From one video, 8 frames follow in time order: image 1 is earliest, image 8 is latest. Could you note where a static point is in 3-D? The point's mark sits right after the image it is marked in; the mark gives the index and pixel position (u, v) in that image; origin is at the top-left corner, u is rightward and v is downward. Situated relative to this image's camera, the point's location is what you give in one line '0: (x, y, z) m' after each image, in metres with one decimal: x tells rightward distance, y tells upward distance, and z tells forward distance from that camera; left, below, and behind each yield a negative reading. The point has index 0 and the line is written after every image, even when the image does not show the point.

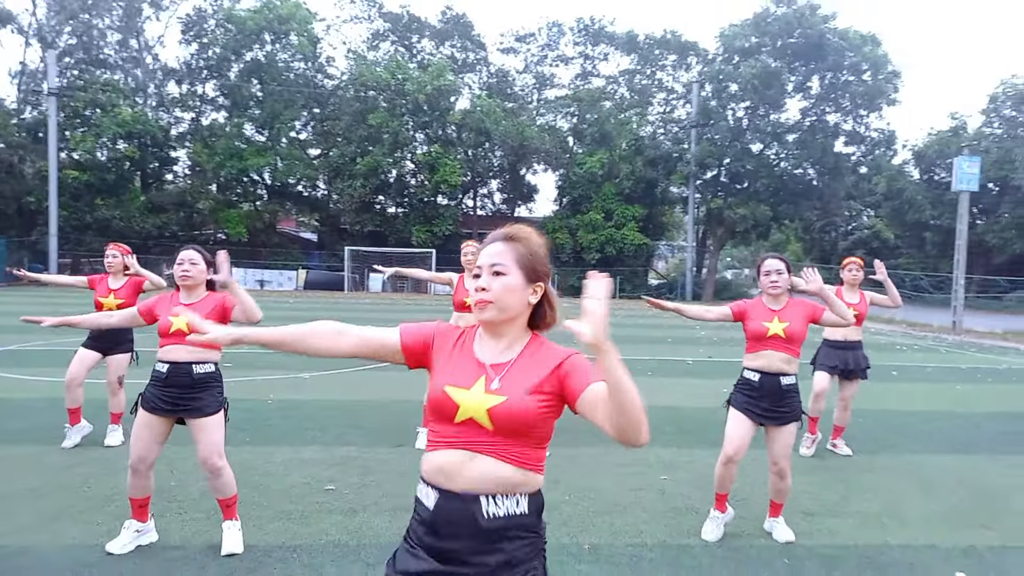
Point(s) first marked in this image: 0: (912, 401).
0: (+5.3, -1.5, +10.1) m
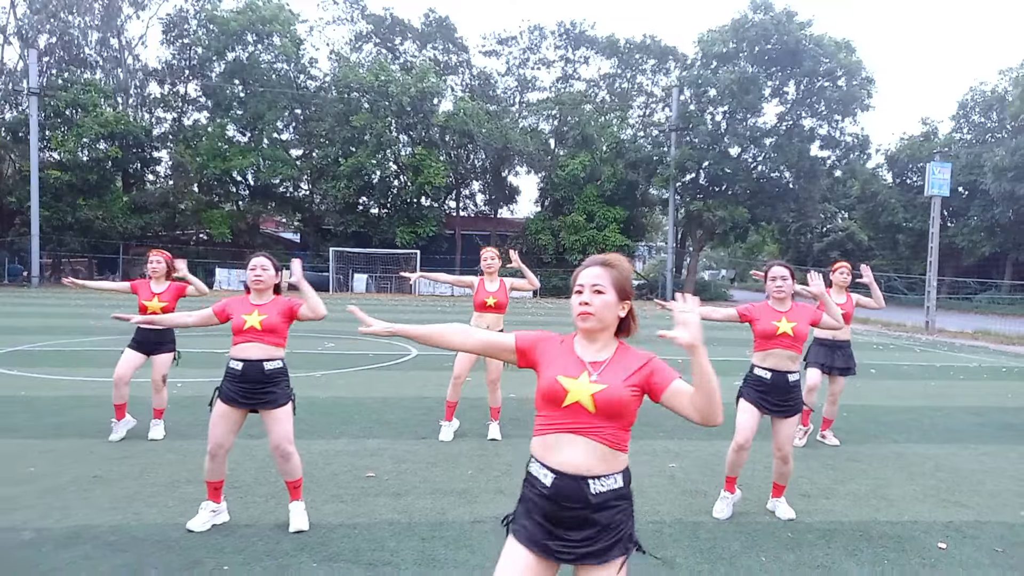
0: (+5.3, -1.5, +10.8) m
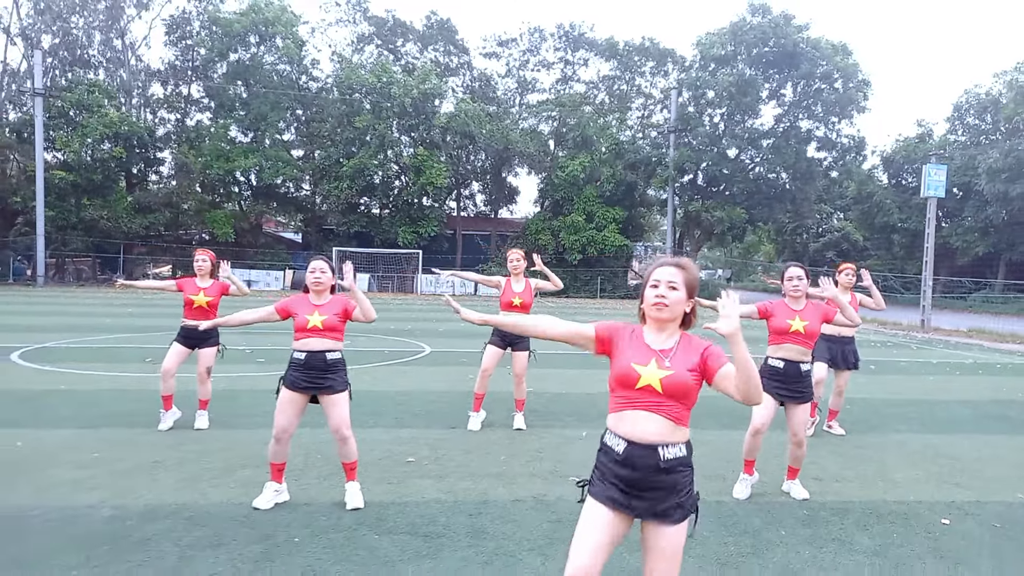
0: (+5.5, -1.5, +11.3) m
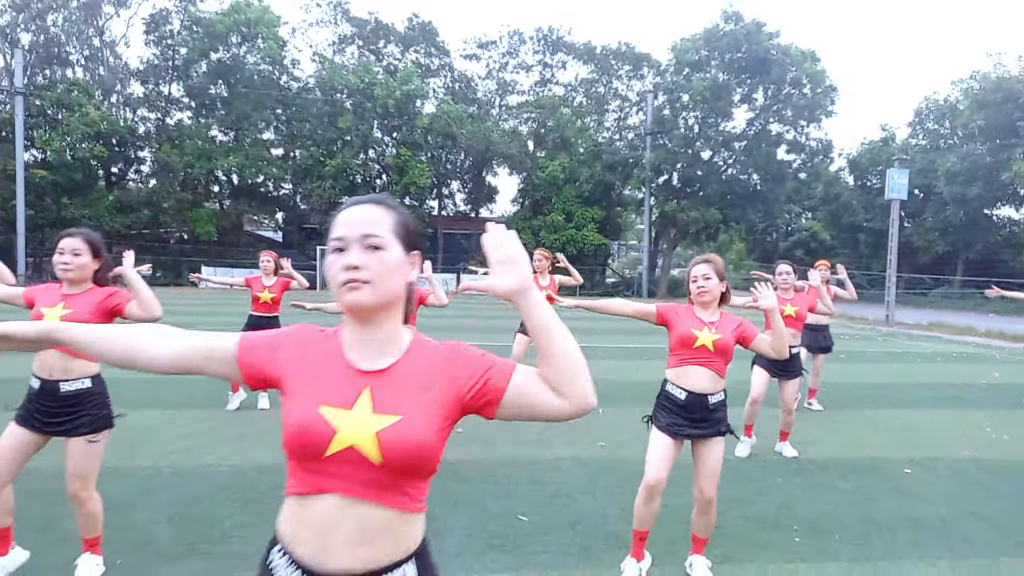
0: (+5.6, -1.4, +12.5) m
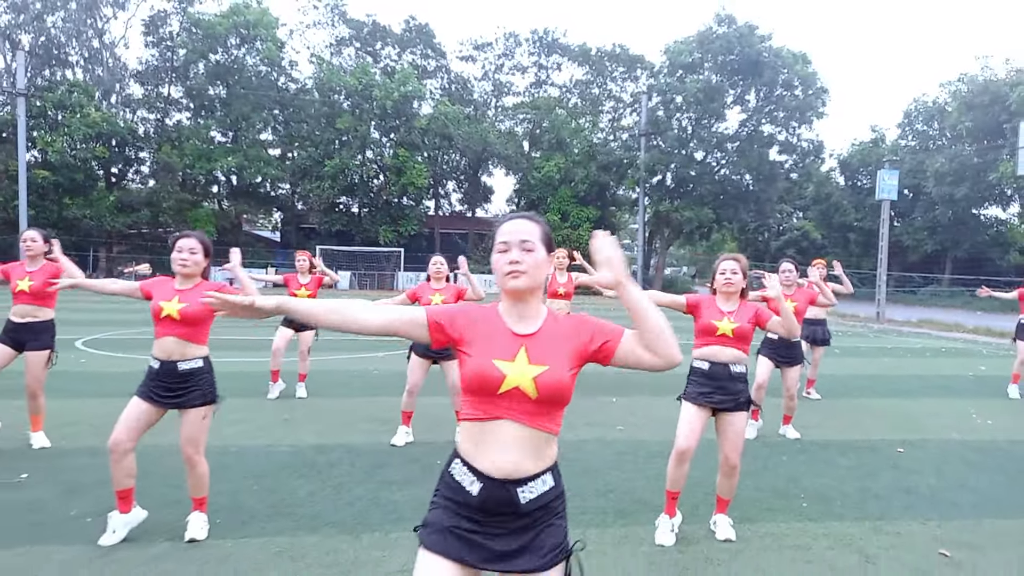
0: (+5.8, -1.4, +13.2) m
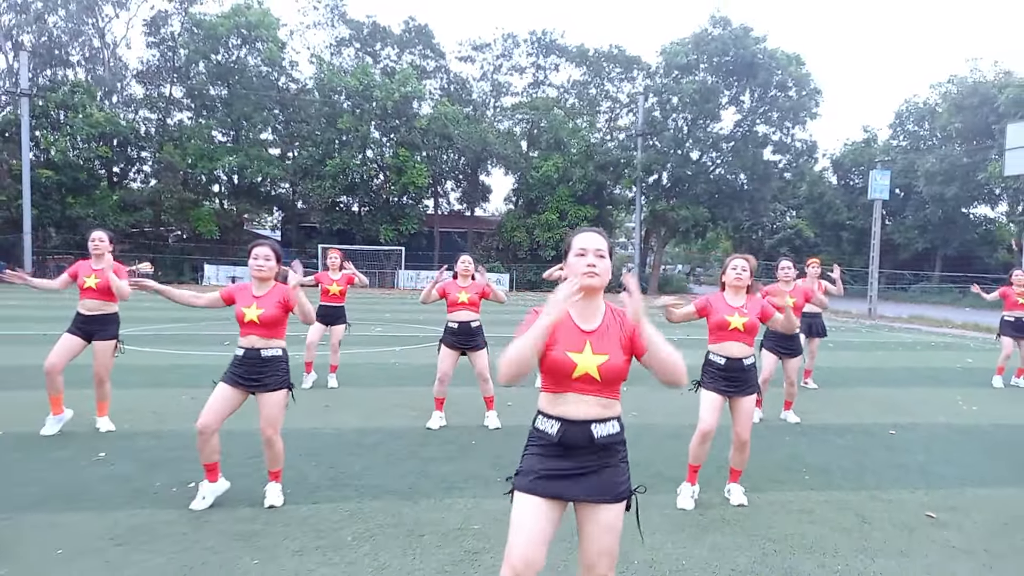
0: (+6.0, -1.3, +13.8) m
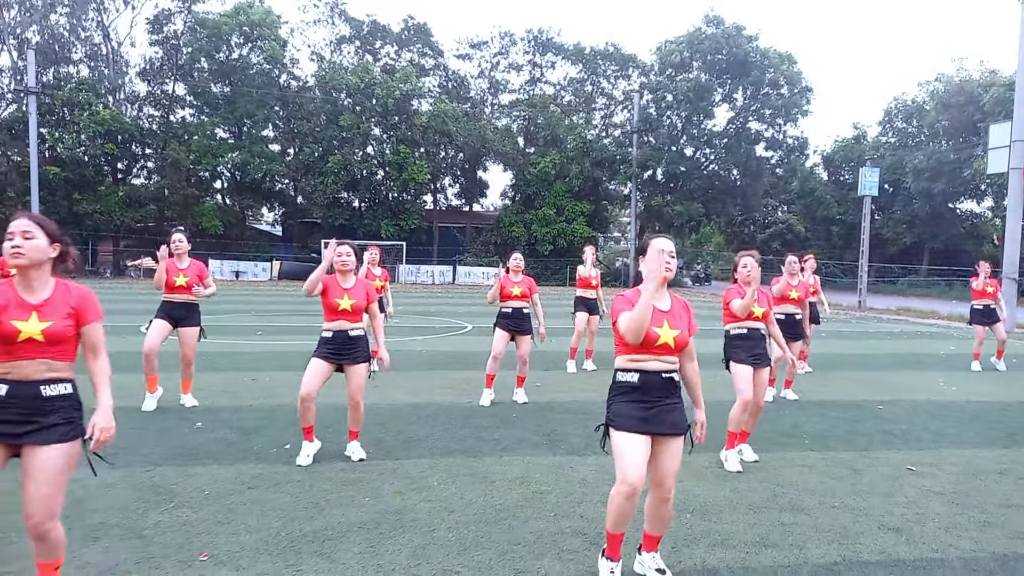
0: (+6.3, -1.1, +14.9) m
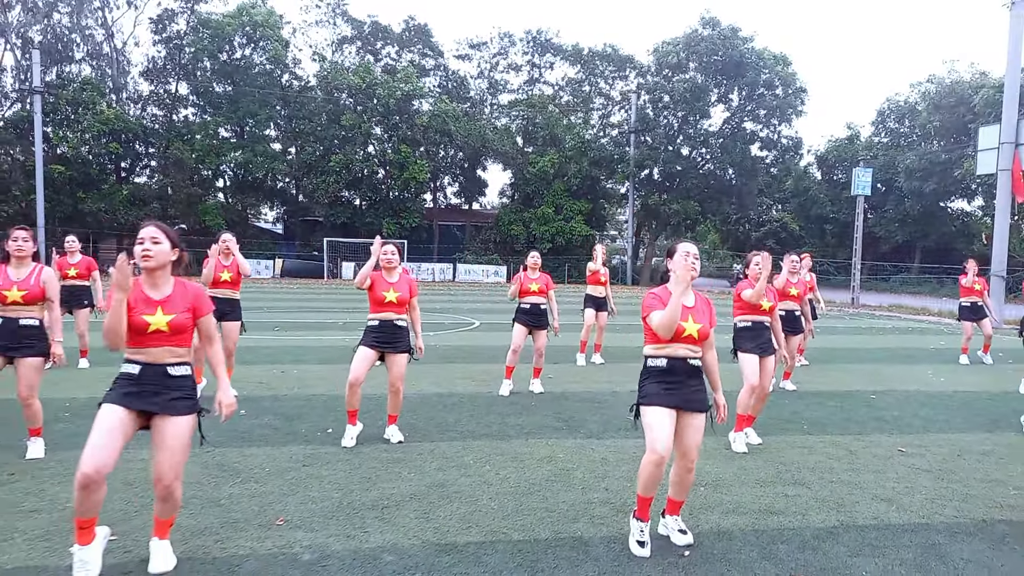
0: (+6.4, -1.1, +15.5) m
